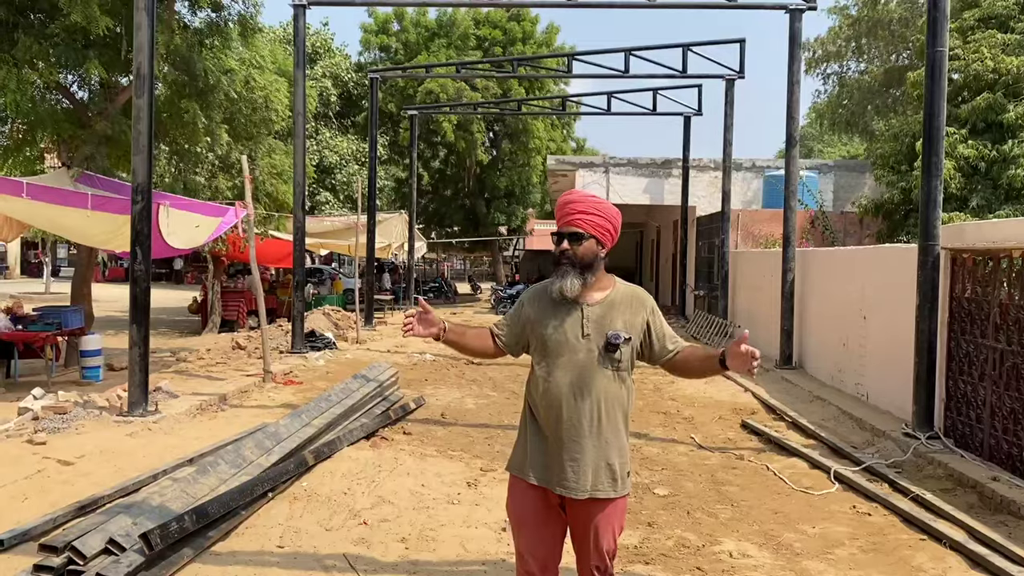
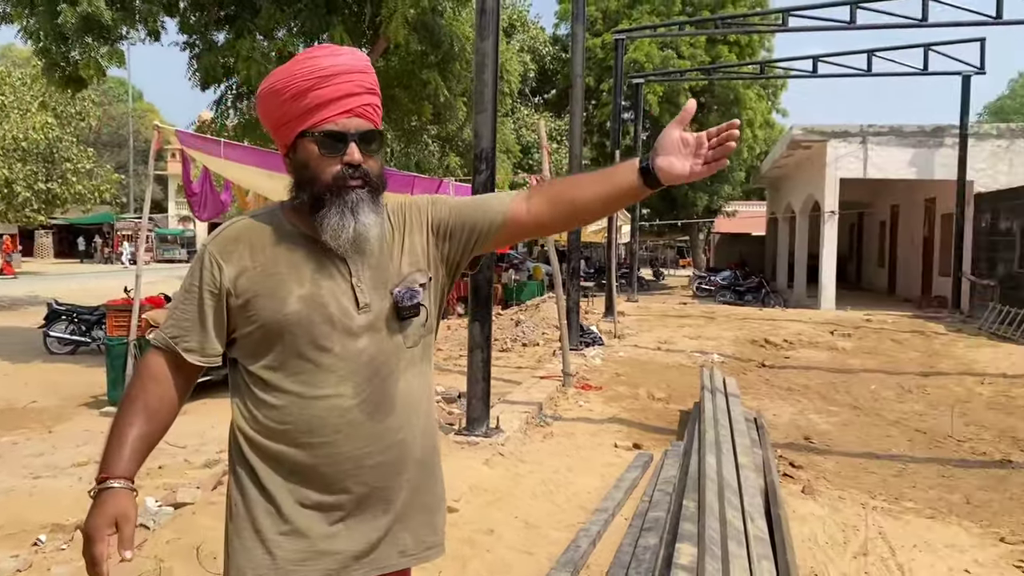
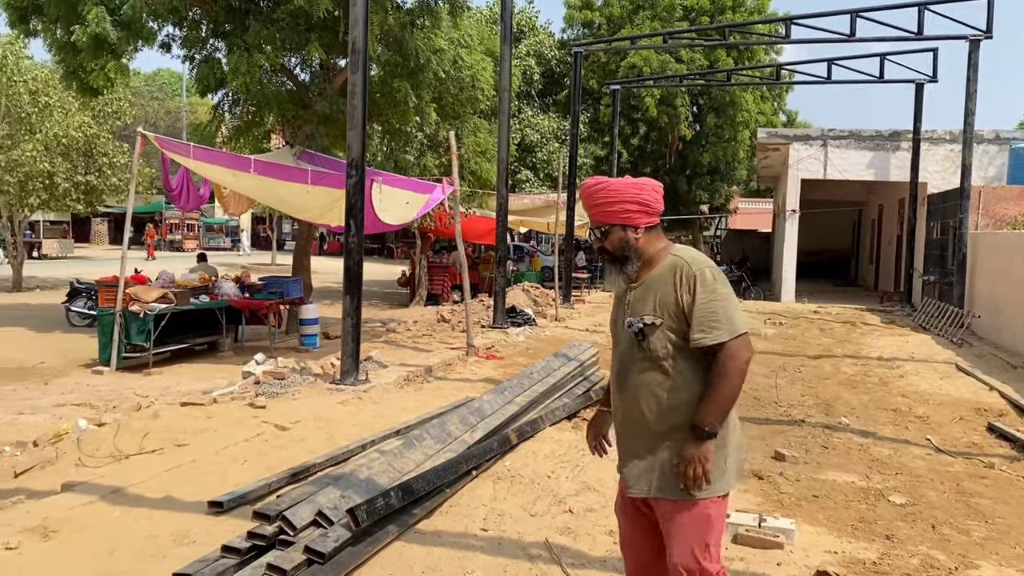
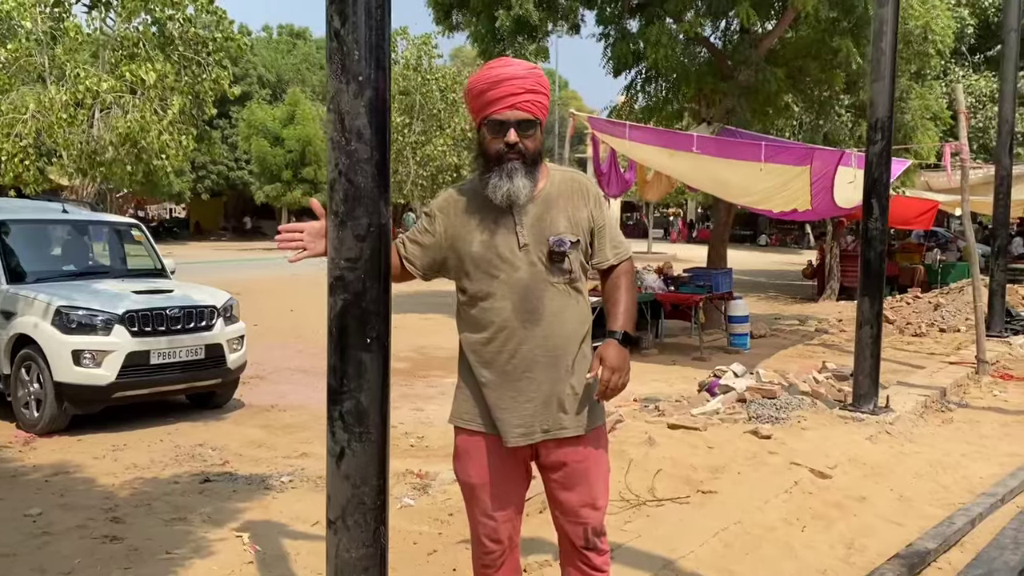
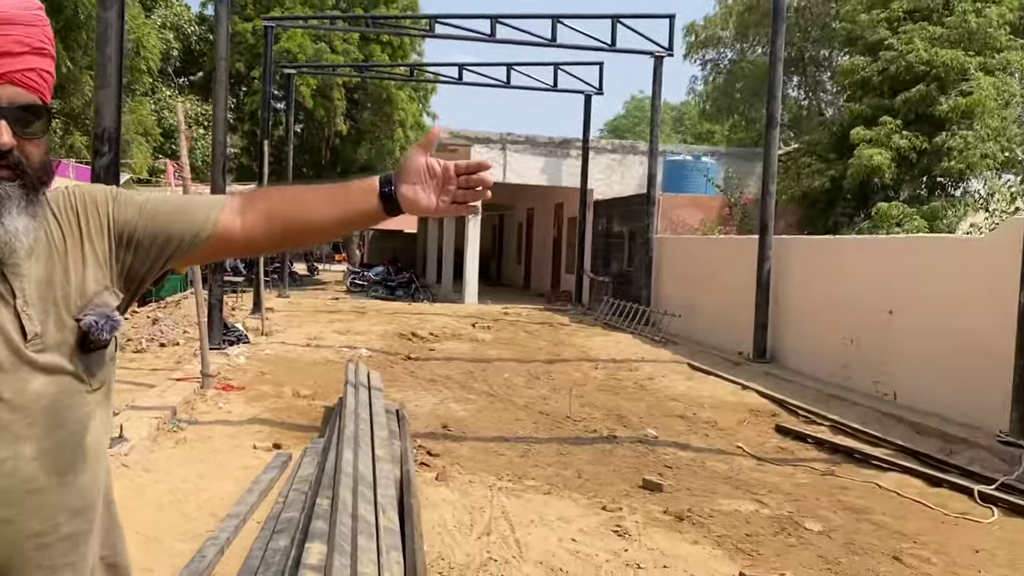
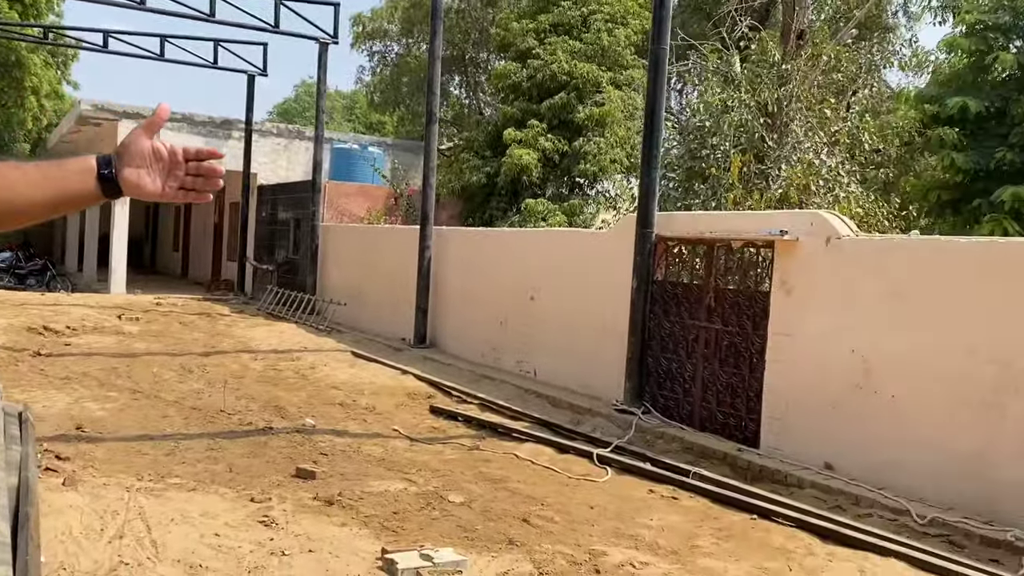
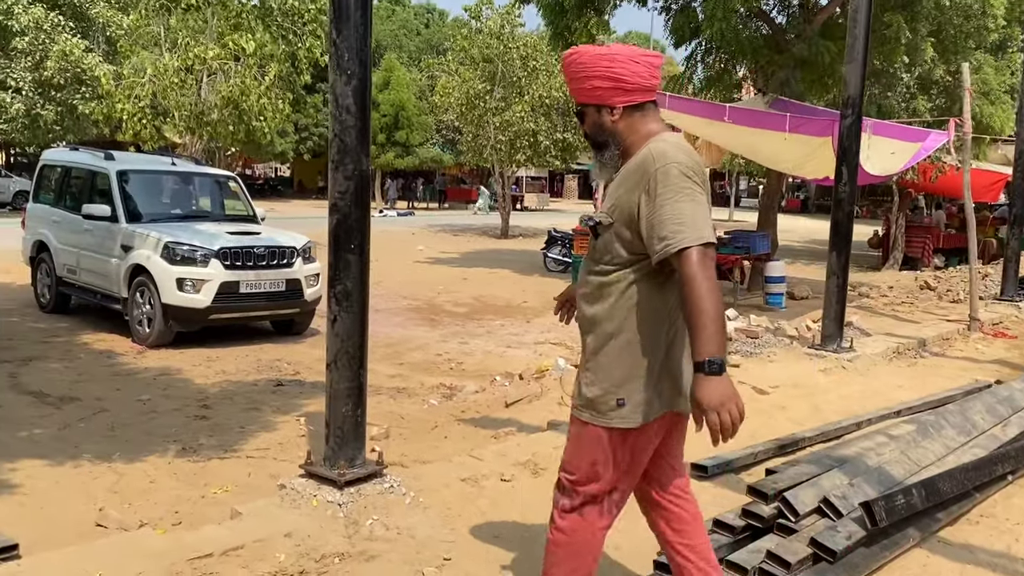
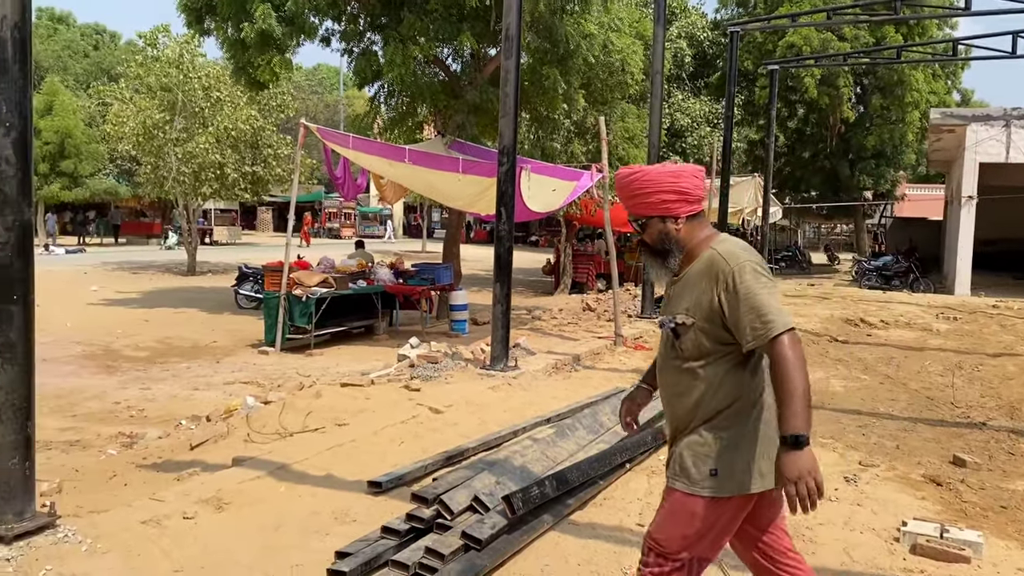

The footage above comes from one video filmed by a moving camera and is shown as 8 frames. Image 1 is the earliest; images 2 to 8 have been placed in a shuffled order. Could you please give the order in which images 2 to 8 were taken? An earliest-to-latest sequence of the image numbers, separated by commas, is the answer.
3, 8, 7, 4, 2, 5, 6
